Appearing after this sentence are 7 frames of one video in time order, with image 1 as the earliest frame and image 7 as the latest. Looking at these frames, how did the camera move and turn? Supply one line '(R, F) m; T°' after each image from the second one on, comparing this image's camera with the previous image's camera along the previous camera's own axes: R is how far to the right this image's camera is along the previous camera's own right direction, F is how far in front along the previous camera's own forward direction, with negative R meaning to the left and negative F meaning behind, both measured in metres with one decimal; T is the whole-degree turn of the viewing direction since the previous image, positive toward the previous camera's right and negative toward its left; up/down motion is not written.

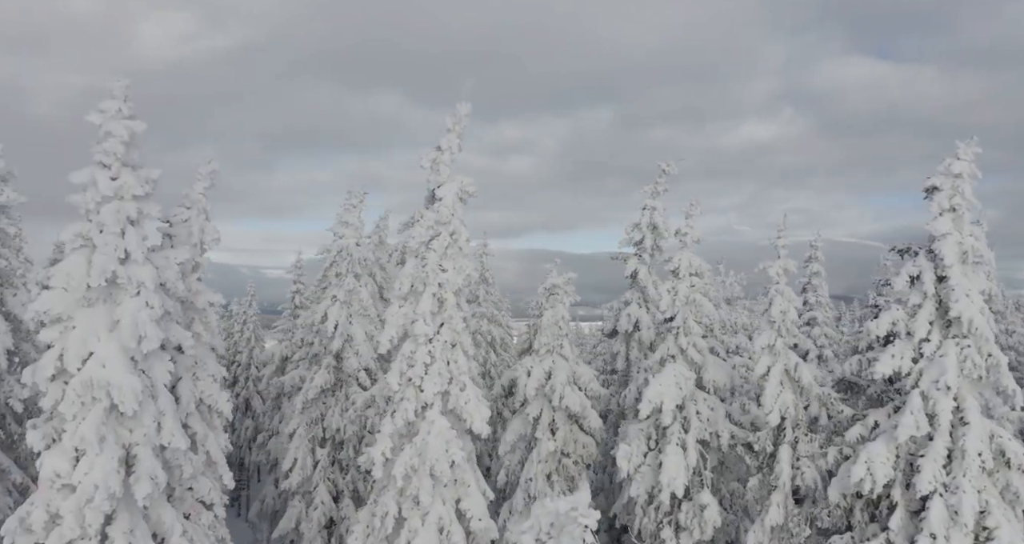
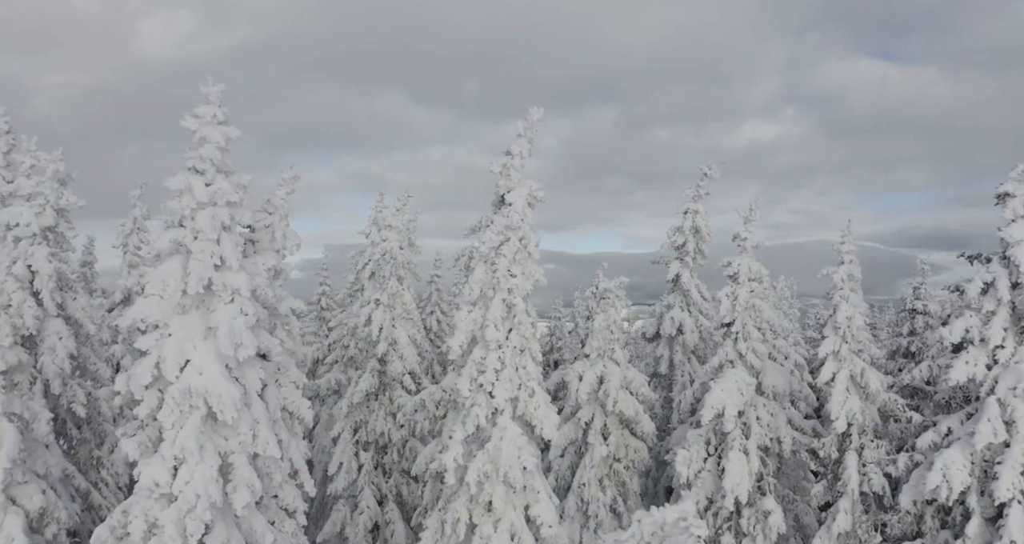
(-1.9, +0.1) m; 0°
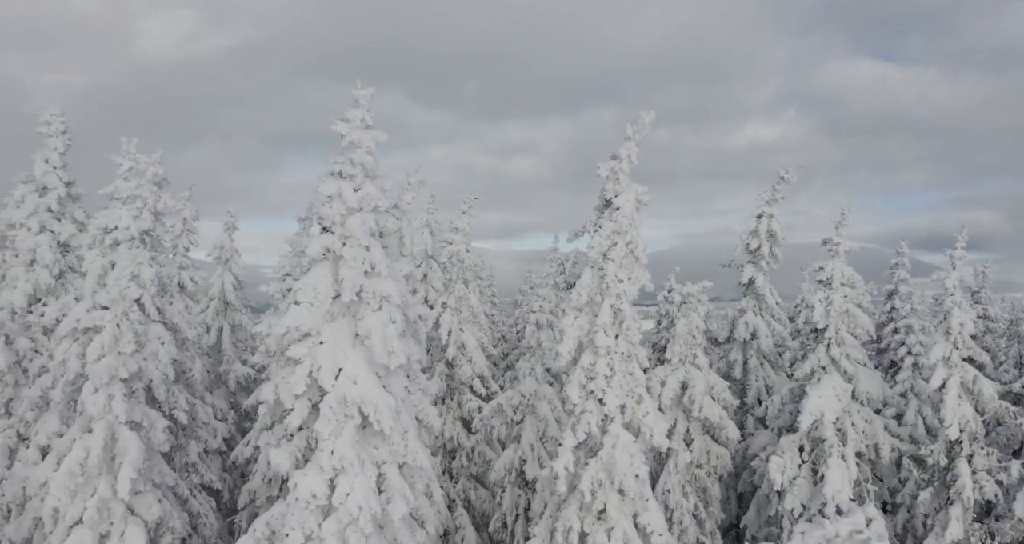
(-3.0, +0.3) m; 0°
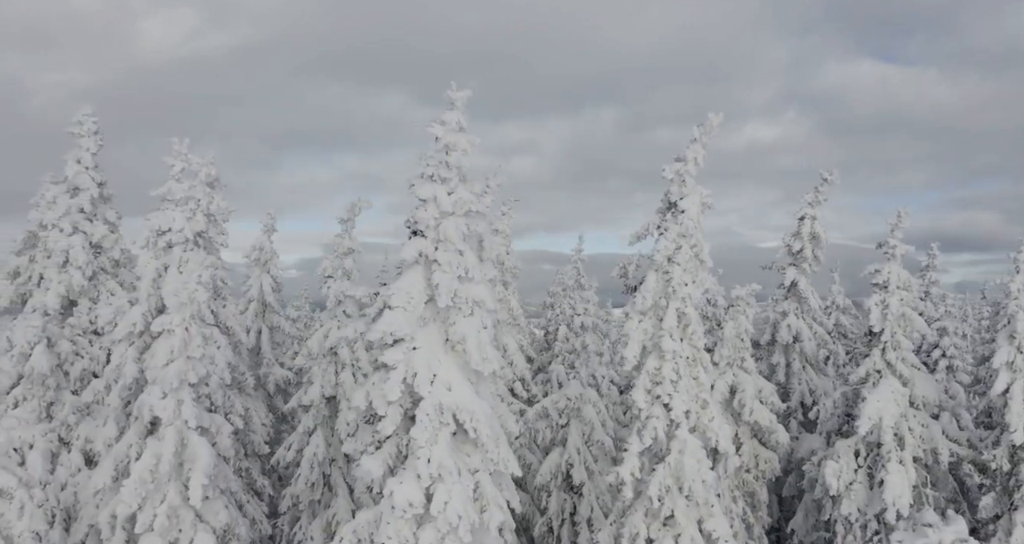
(-1.7, +0.2) m; 0°
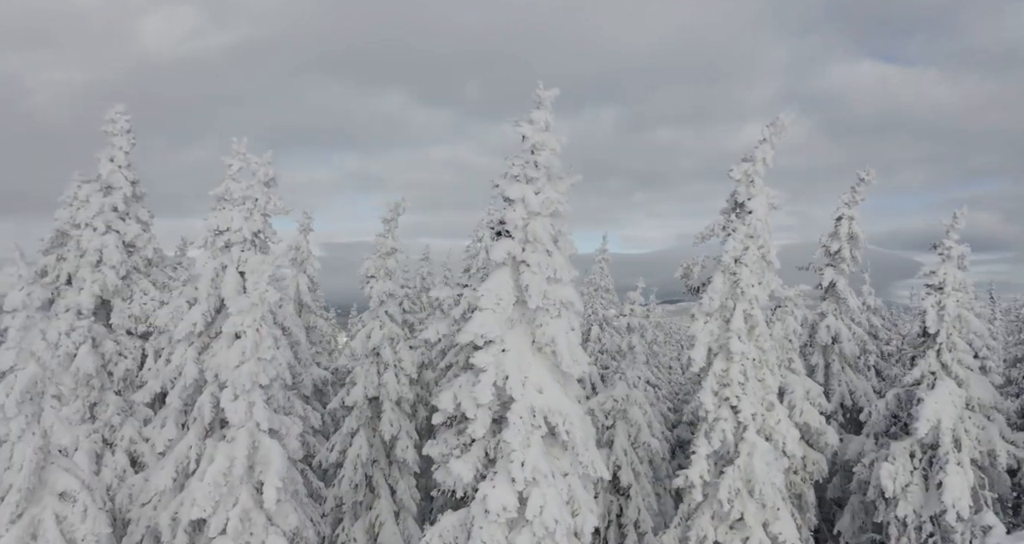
(-1.7, +0.2) m; 0°
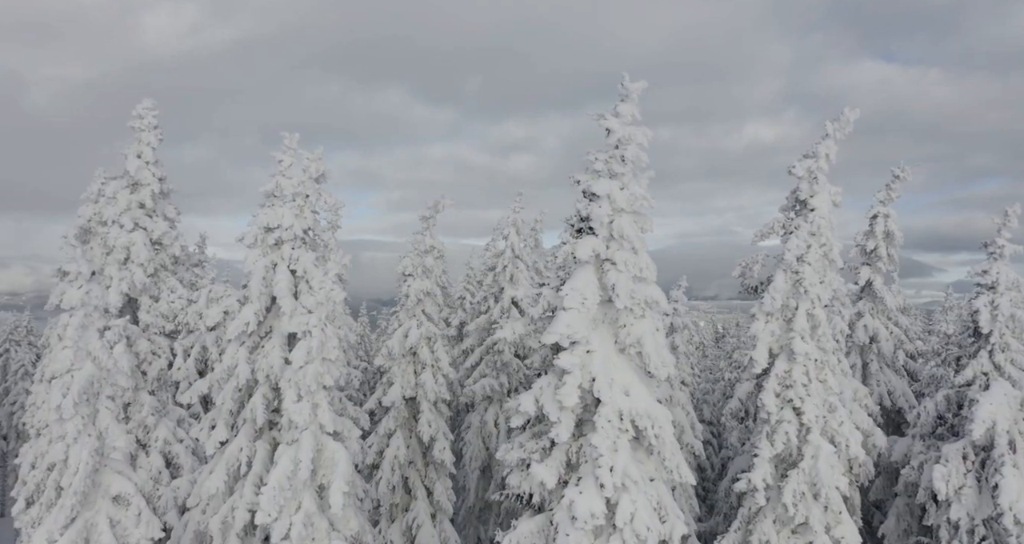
(-1.5, +0.4) m; 0°
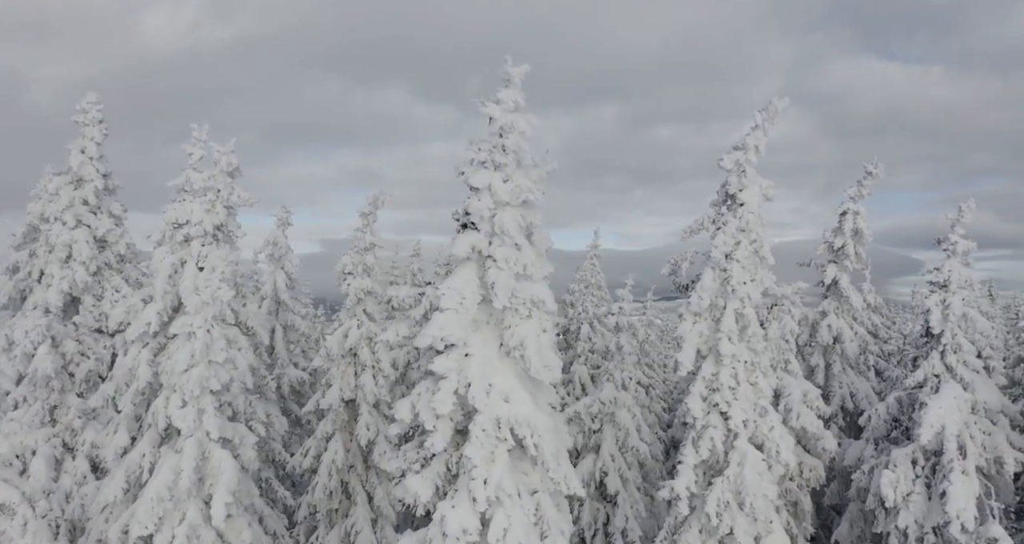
(+2.1, +0.9) m; 0°
